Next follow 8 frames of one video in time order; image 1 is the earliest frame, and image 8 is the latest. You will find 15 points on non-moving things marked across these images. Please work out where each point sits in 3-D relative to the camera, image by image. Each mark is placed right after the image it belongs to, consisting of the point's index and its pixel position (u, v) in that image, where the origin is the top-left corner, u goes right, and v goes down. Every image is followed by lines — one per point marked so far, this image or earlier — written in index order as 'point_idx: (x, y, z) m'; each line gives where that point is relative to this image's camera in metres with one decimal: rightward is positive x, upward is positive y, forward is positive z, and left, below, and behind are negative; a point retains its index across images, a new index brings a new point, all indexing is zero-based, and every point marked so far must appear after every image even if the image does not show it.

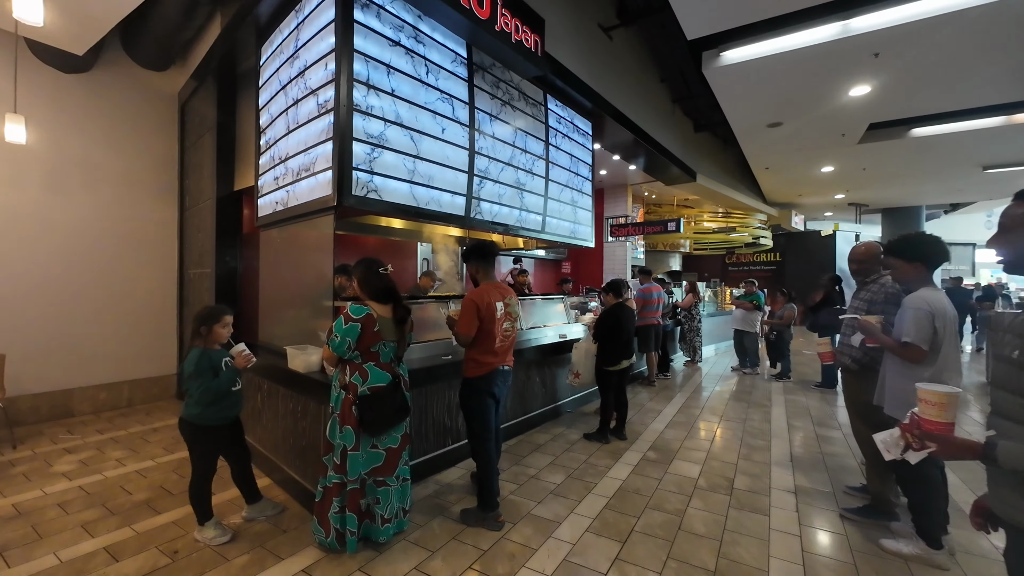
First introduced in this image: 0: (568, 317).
0: (+0.7, -0.3, +5.0) m
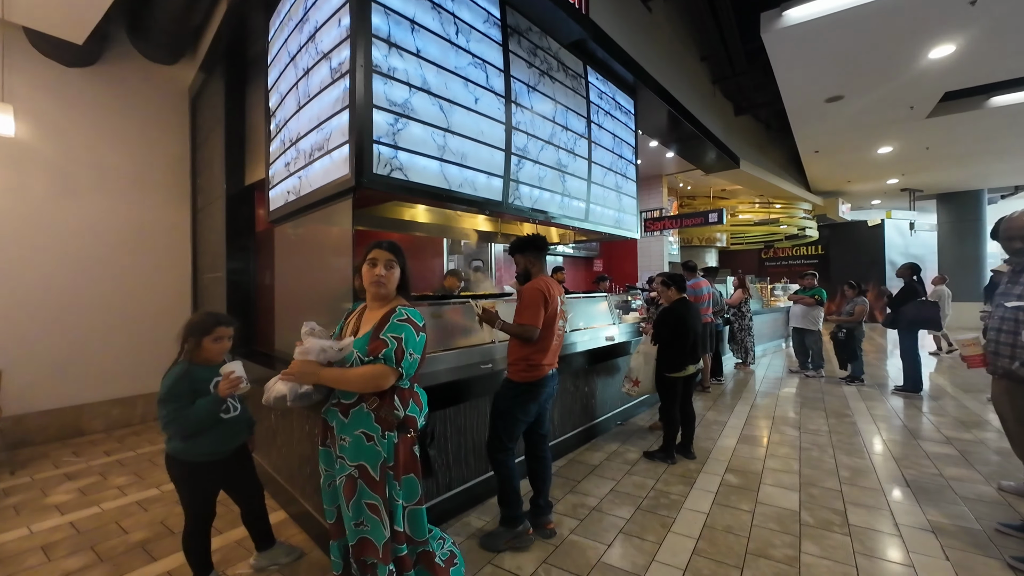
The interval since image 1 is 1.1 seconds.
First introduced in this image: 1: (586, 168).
0: (+1.1, -0.3, +4.5) m
1: (+0.6, +1.0, +3.6) m
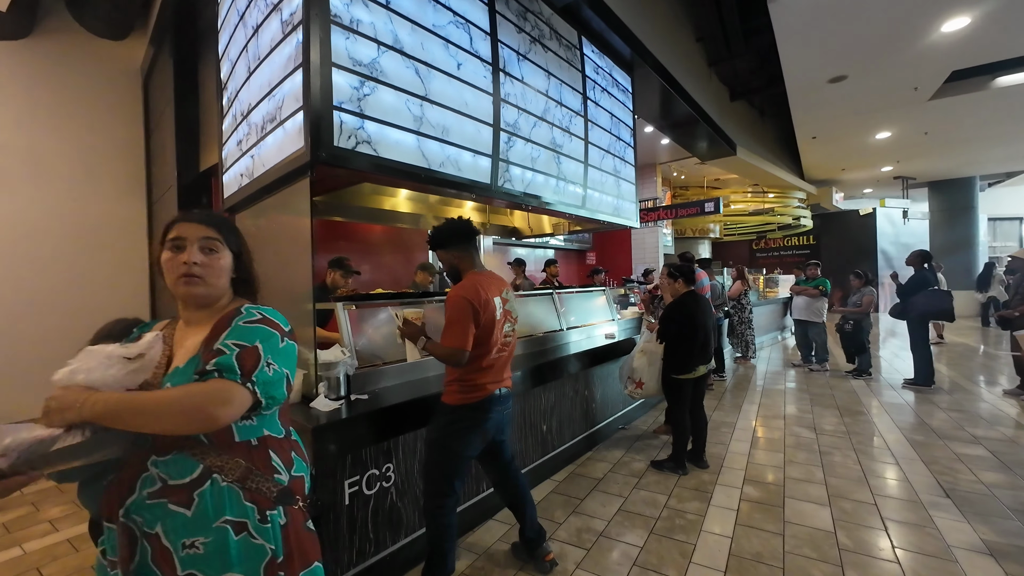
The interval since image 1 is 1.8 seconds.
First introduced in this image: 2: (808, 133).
0: (+1.0, -0.2, +4.2) m
1: (+0.6, +1.1, +3.3) m
2: (+5.2, +2.7, +7.5) m
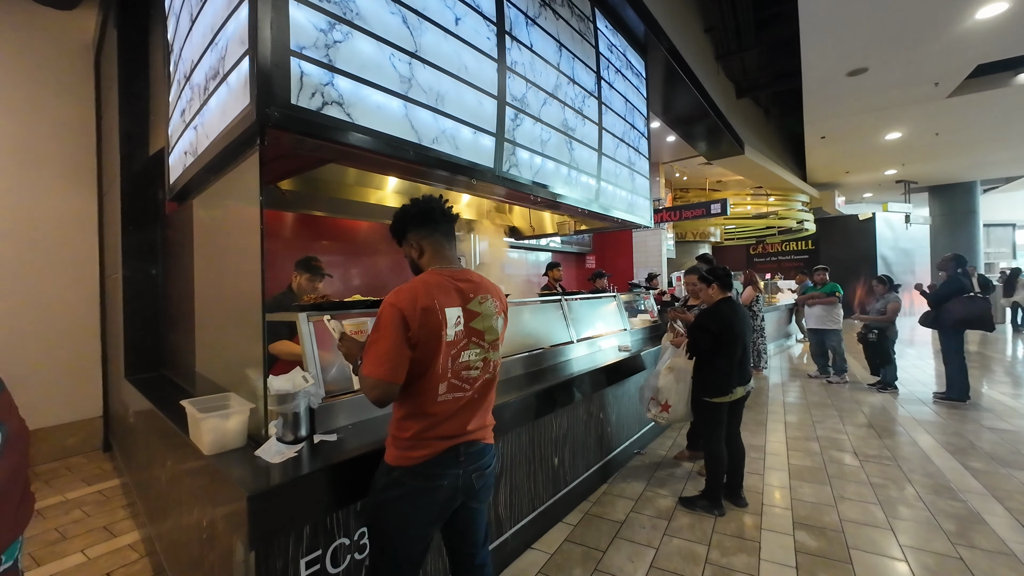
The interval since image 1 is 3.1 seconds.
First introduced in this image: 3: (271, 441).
0: (+1.0, -0.3, +3.8) m
1: (+0.6, +1.0, +2.9) m
2: (+5.1, +2.6, +7.2) m
3: (-0.8, -0.5, +1.3) m
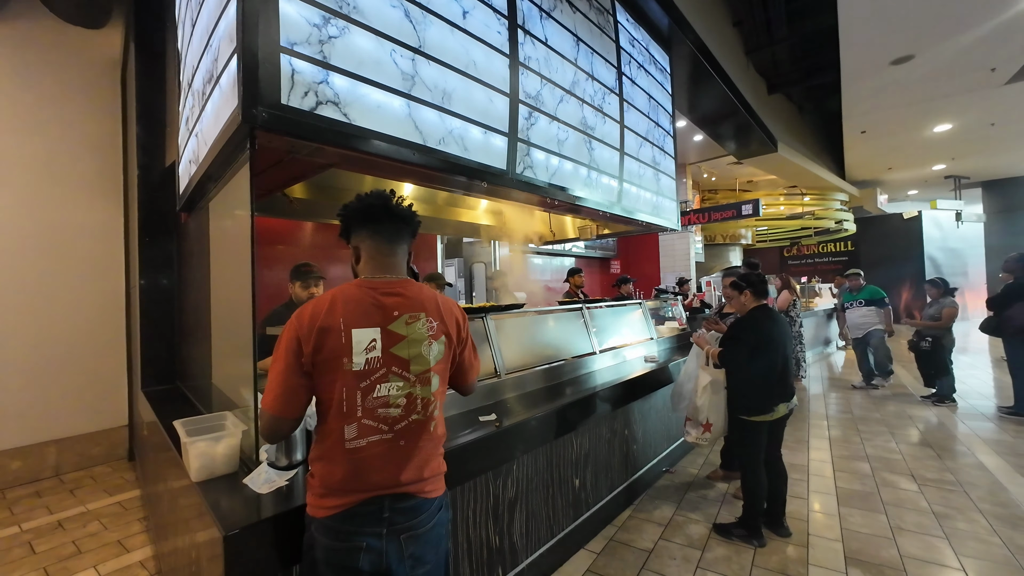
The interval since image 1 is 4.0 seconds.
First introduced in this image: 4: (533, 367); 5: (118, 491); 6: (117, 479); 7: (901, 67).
0: (+1.1, -0.3, +3.6) m
1: (+0.7, +1.0, +2.7) m
2: (+5.5, +2.6, +6.8) m
3: (-0.7, -0.5, +1.2) m
4: (+0.1, -0.4, +2.4) m
5: (-2.8, -1.4, +3.0) m
6: (-3.0, -1.4, +3.2) m
7: (+4.5, +2.5, +4.9) m
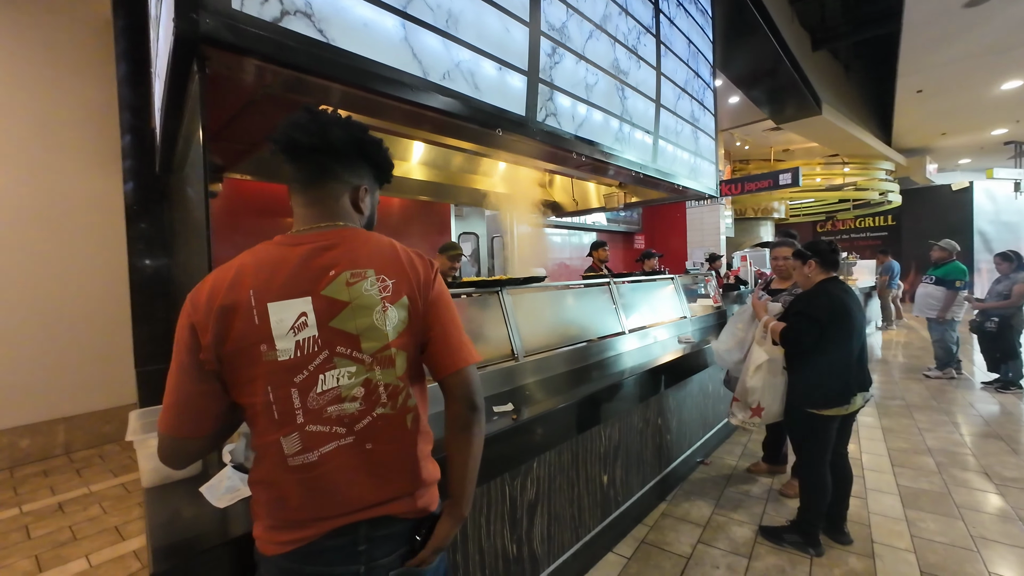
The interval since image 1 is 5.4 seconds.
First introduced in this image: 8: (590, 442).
0: (+1.3, -0.1, +3.3) m
1: (+0.8, +1.1, +2.4) m
2: (+5.7, +2.9, +6.1) m
3: (-0.7, -0.4, +1.0) m
4: (+0.2, -0.3, +2.1) m
5: (-2.7, -1.3, +2.9) m
6: (-2.8, -1.3, +3.1) m
7: (+4.7, +2.8, +4.3) m
8: (+0.3, -0.7, +1.8) m
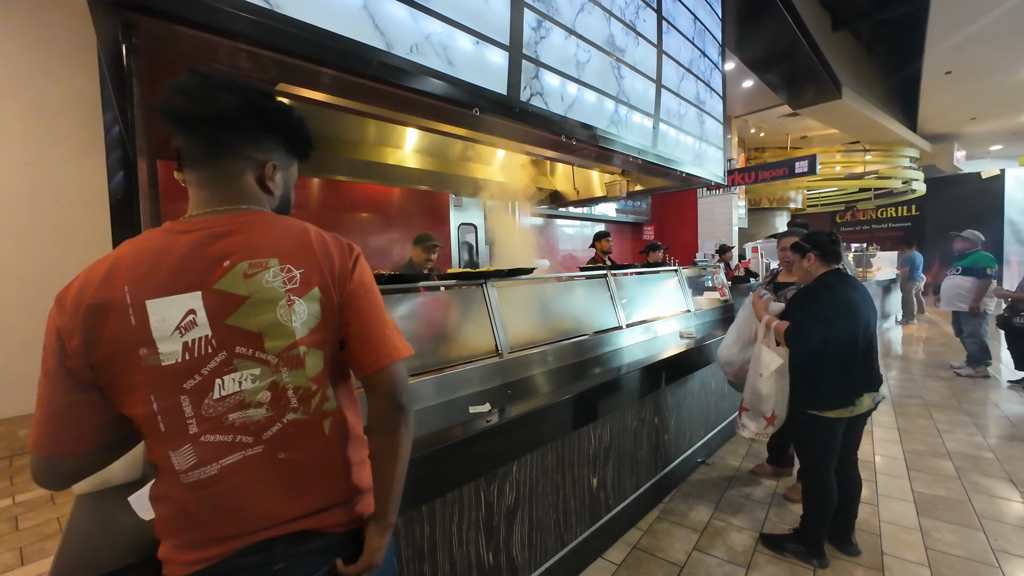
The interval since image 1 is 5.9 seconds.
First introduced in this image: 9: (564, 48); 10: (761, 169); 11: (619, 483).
0: (+1.3, -0.1, +3.1) m
1: (+0.7, +1.2, +2.2) m
2: (+5.8, +3.0, +5.8) m
3: (-0.8, -0.4, +0.9) m
4: (+0.2, -0.3, +2.0) m
5: (-2.7, -1.2, +2.9) m
6: (-2.9, -1.2, +3.1) m
7: (+4.7, +2.9, +4.0) m
8: (+0.3, -0.6, +1.7) m
9: (+0.2, +1.0, +1.7) m
10: (+3.3, +1.6, +5.7) m
11: (+0.5, -0.9, +1.9) m
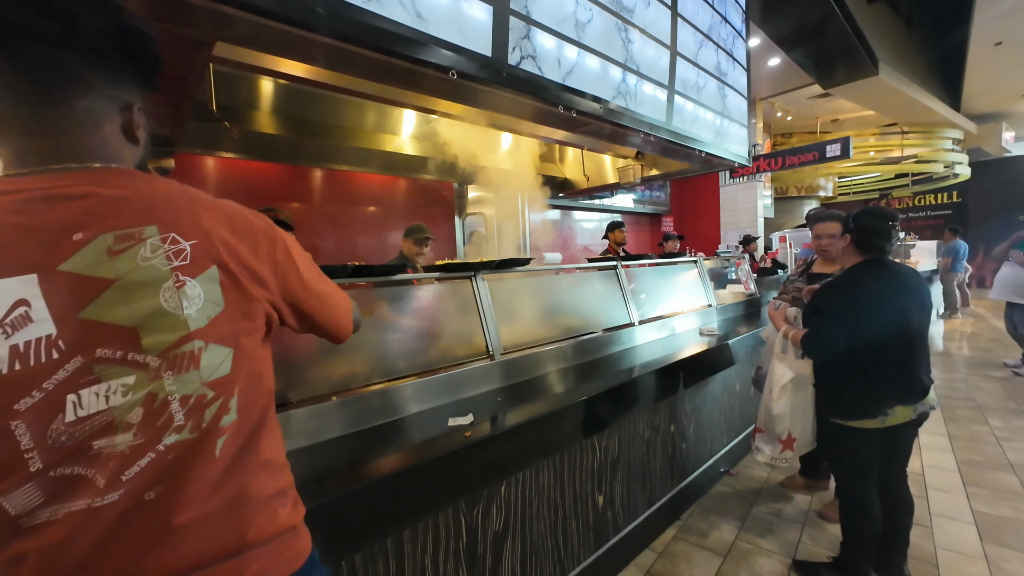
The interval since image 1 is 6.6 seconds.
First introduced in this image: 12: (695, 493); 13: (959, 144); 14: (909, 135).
0: (+1.3, 0.0, +2.9) m
1: (+0.7, +1.2, +2.0) m
2: (+5.9, +3.1, +5.3) m
3: (-0.8, -0.4, +0.8) m
4: (+0.1, -0.2, +1.8) m
5: (-2.7, -1.2, +2.8) m
6: (-2.8, -1.2, +3.1) m
7: (+4.7, +2.9, +3.6) m
8: (+0.2, -0.6, +1.5) m
9: (+0.2, +1.0, +1.5) m
10: (+3.5, +1.7, +5.3) m
11: (+0.5, -0.8, +1.7) m
12: (+0.9, -1.0, +2.1) m
13: (+8.2, +2.6, +7.8) m
14: (+6.9, +2.6, +7.3) m
